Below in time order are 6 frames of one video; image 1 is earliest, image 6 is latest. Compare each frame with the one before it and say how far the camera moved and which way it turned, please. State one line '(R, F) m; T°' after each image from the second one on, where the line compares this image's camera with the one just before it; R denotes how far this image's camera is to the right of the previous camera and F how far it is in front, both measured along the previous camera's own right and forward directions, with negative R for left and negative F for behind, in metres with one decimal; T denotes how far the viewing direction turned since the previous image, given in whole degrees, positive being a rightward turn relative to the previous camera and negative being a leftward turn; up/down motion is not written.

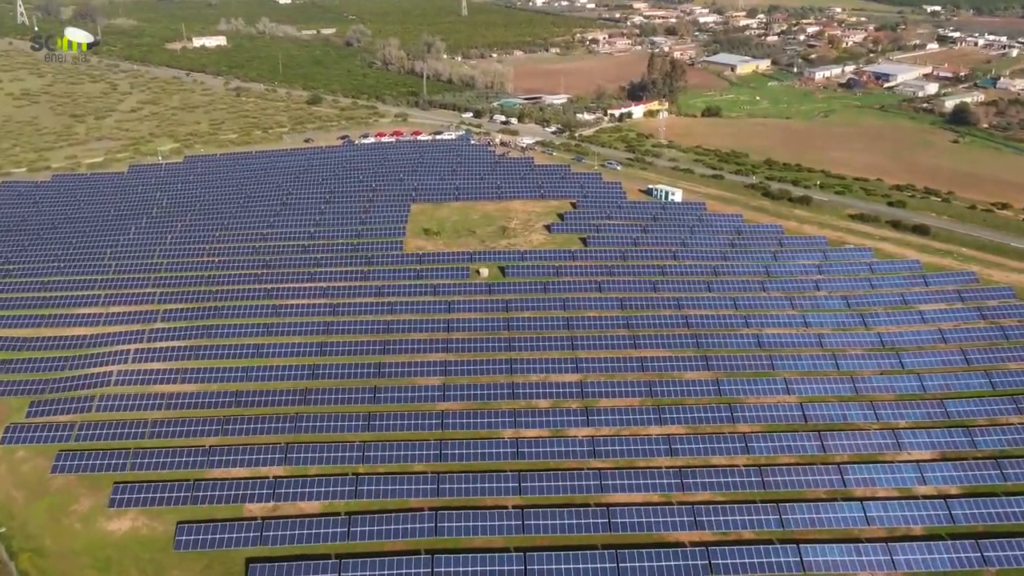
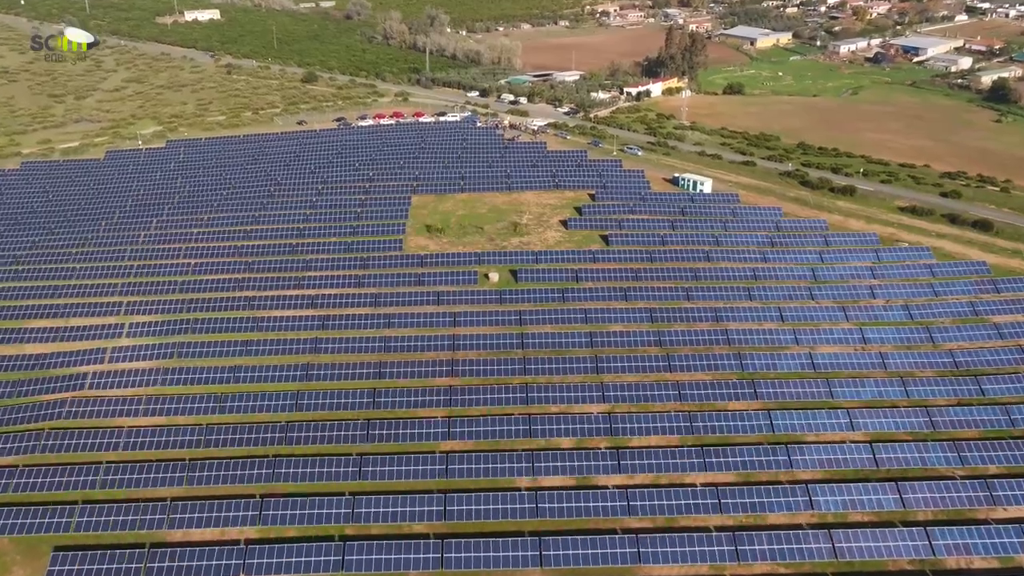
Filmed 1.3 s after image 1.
(-0.6, +8.2) m; 0°
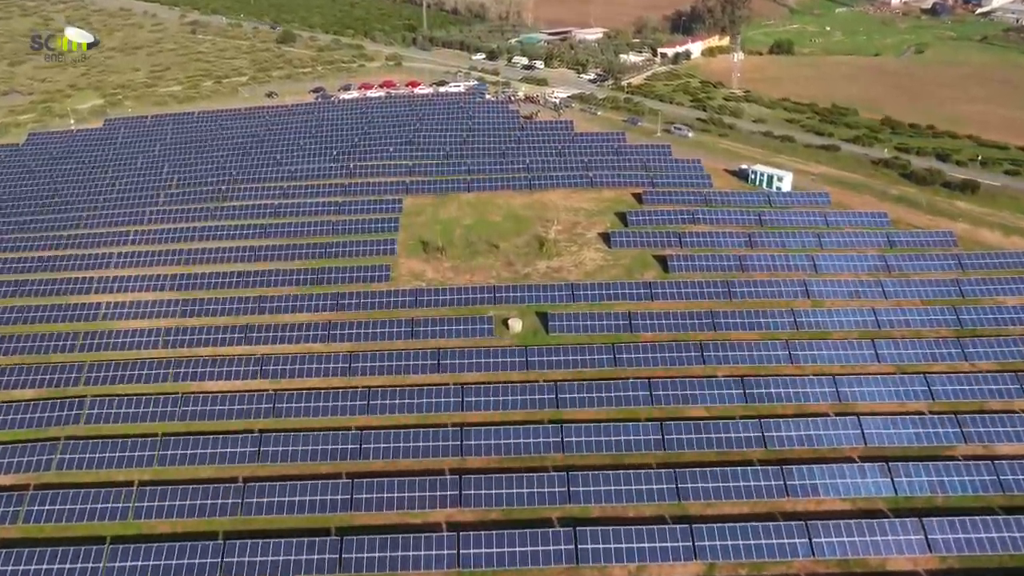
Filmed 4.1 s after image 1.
(-1.5, +17.9) m; 0°
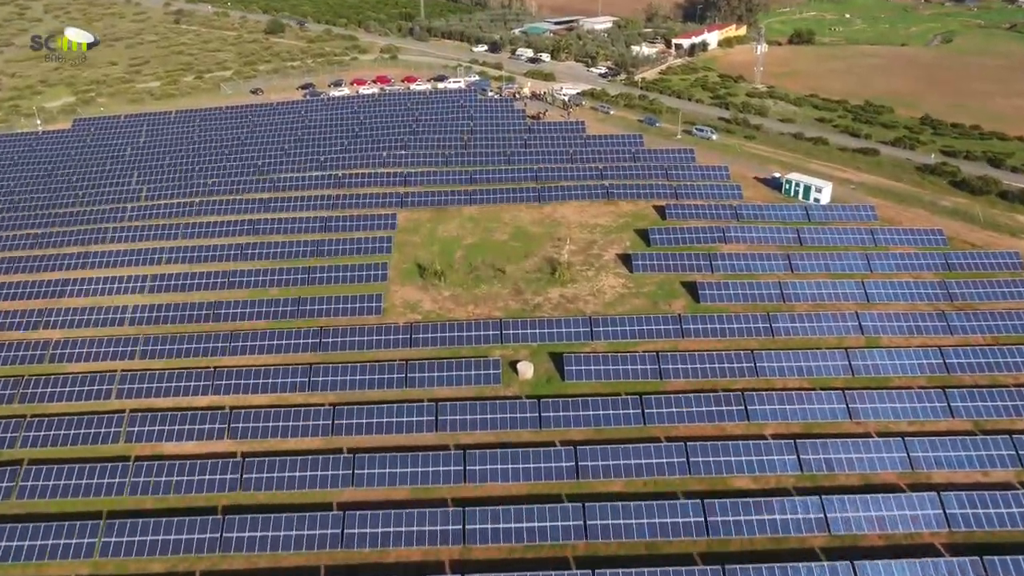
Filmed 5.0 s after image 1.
(-0.4, +6.4) m; 0°
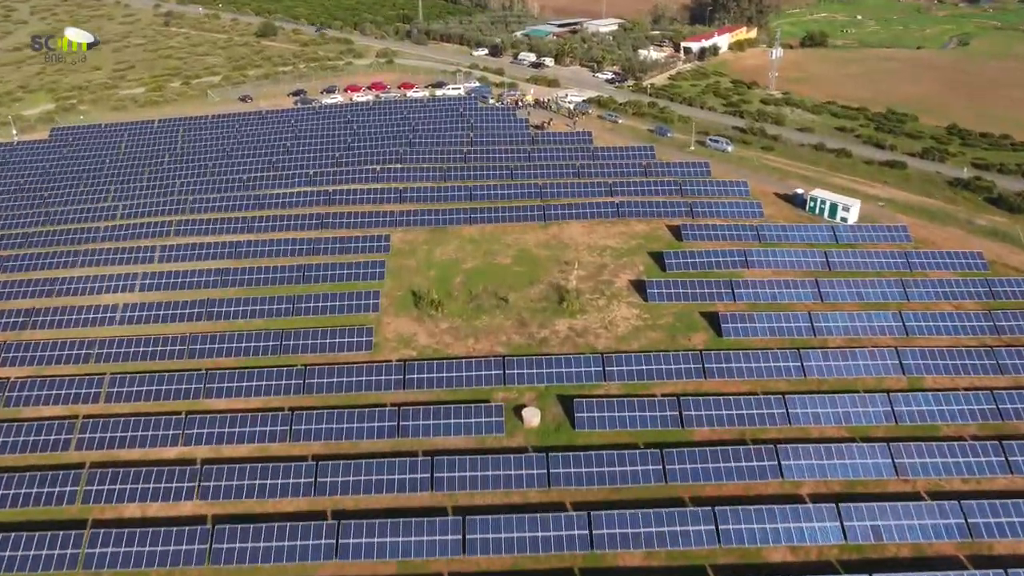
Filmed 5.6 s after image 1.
(-0.2, +4.1) m; 0°
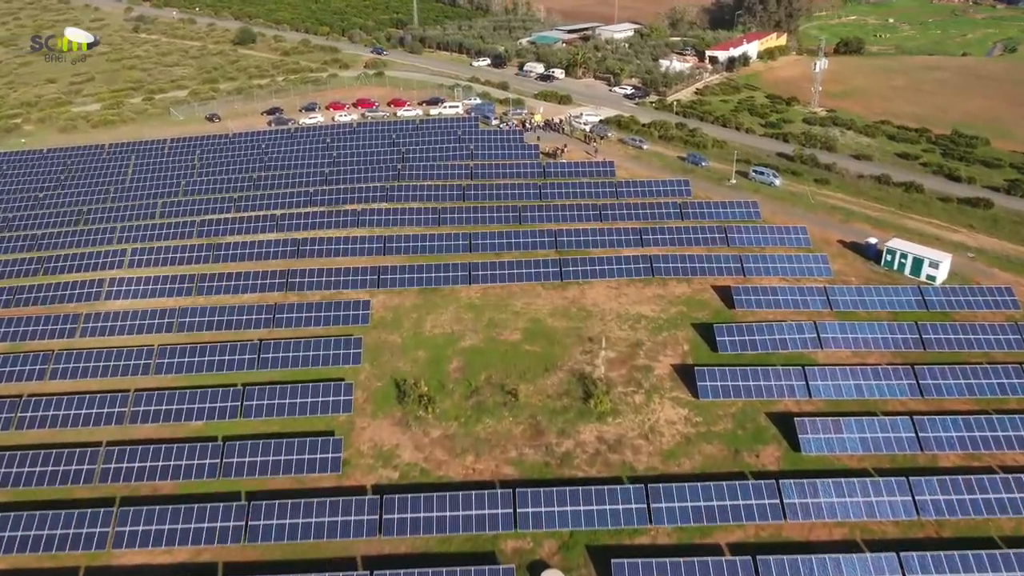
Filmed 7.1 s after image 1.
(-0.4, +9.8) m; 0°
